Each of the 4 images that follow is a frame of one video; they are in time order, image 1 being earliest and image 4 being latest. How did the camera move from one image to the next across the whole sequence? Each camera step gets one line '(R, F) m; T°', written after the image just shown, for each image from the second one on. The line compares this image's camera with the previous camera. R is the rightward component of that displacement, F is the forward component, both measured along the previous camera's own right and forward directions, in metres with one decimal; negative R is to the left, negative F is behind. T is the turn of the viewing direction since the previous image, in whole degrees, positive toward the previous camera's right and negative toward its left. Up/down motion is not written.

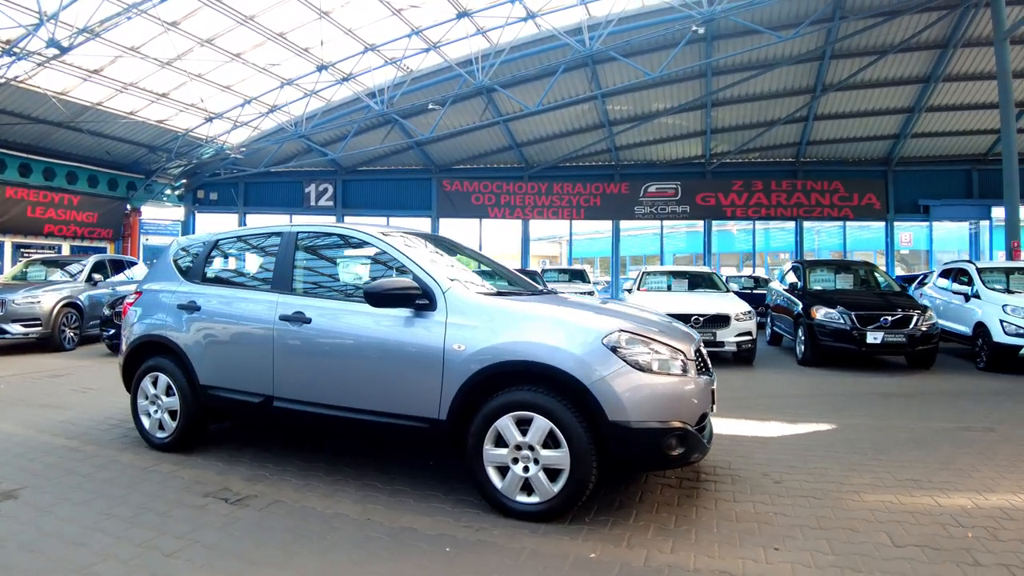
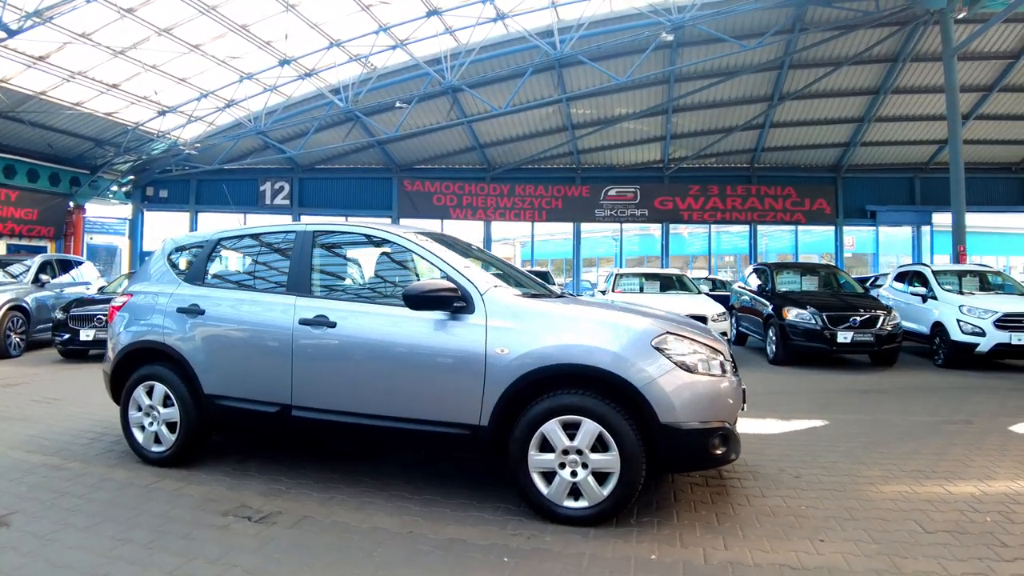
(-0.6, +0.1) m; +5°
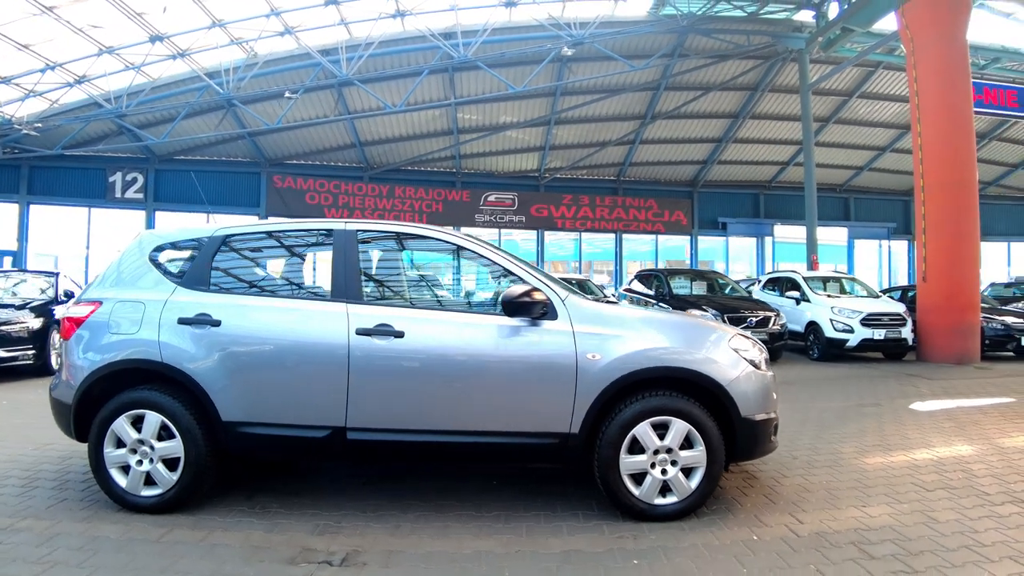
(-1.4, +0.3) m; +15°
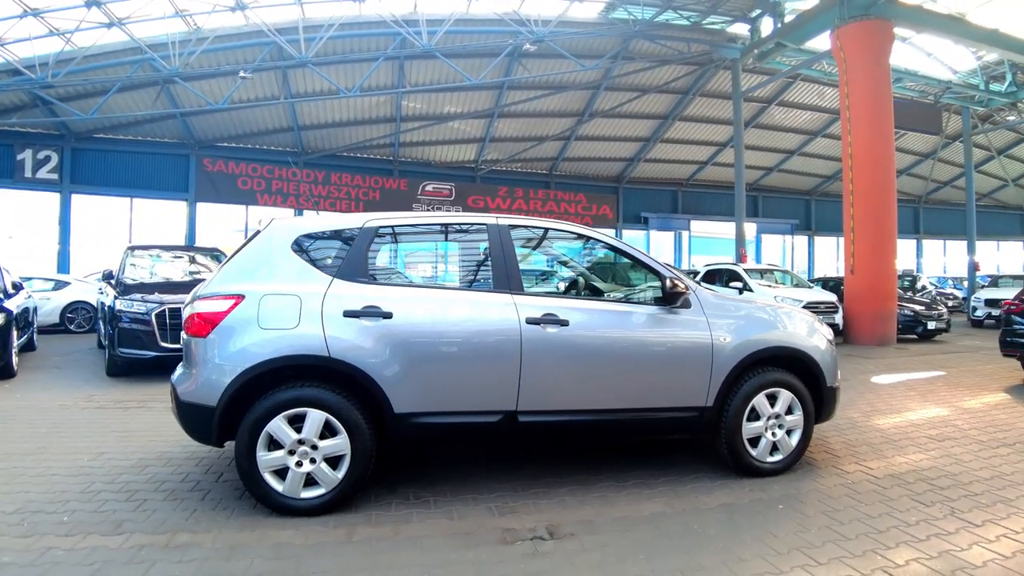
(-1.7, -0.1) m; +10°
